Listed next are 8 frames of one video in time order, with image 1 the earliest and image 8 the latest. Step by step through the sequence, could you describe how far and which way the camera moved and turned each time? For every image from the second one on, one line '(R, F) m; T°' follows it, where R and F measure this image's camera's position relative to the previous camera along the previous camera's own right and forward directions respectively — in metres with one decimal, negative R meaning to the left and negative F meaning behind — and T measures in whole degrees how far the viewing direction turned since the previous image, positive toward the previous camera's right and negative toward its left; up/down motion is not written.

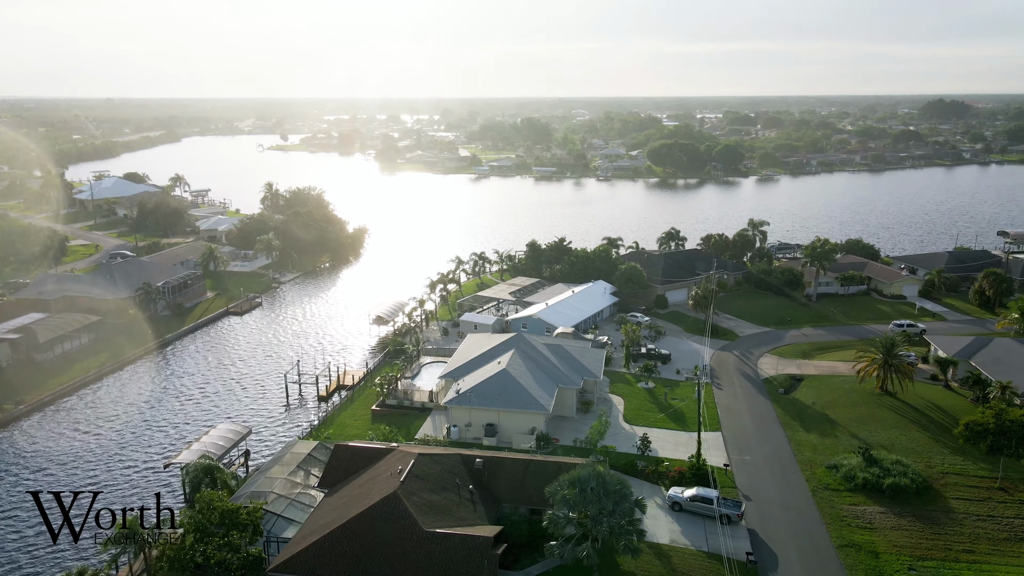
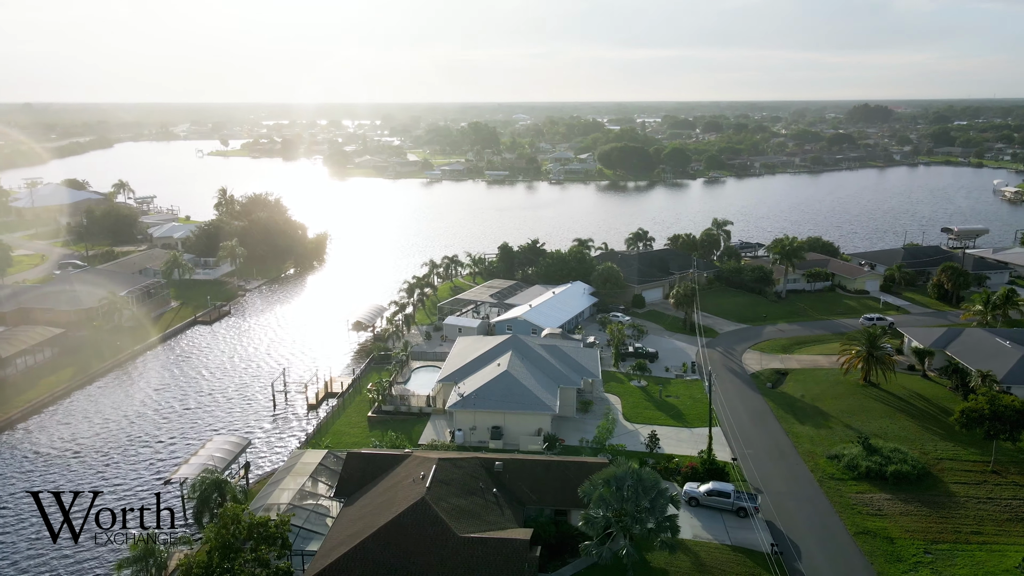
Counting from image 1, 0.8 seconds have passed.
(-2.5, +0.4) m; +4°
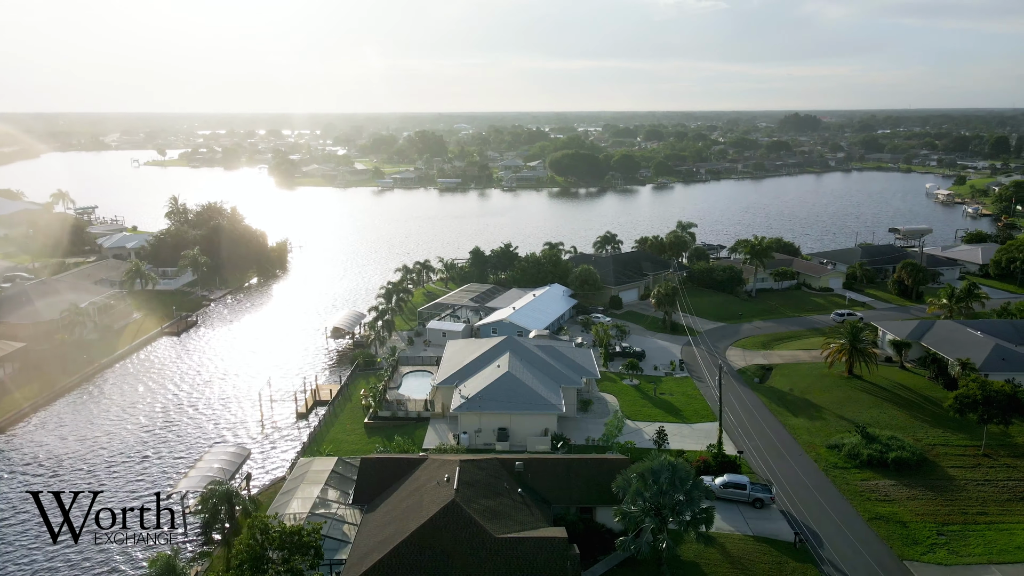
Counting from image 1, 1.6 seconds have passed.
(-2.5, +0.5) m; +4°
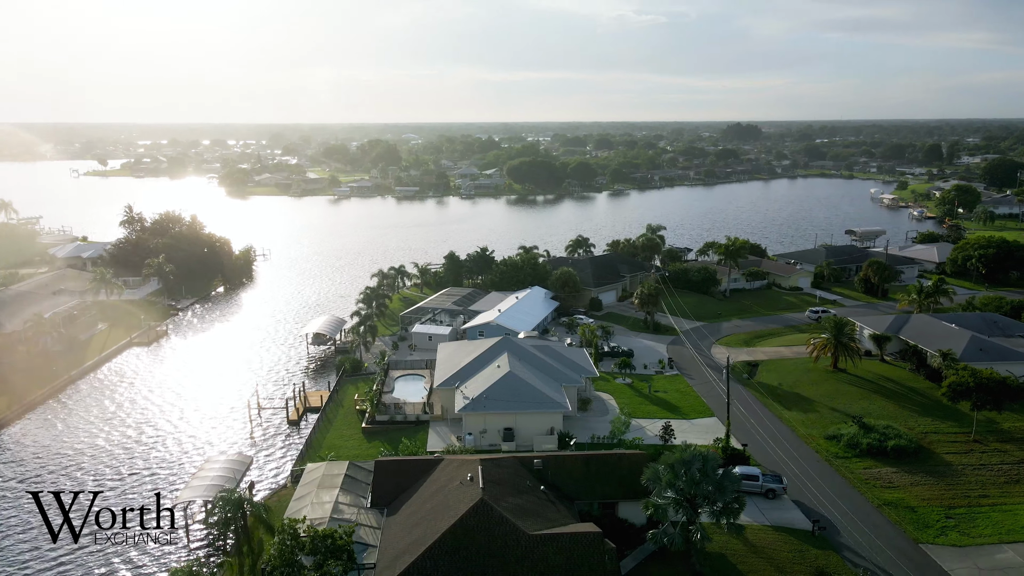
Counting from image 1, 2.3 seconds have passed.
(-2.2, +0.4) m; +4°
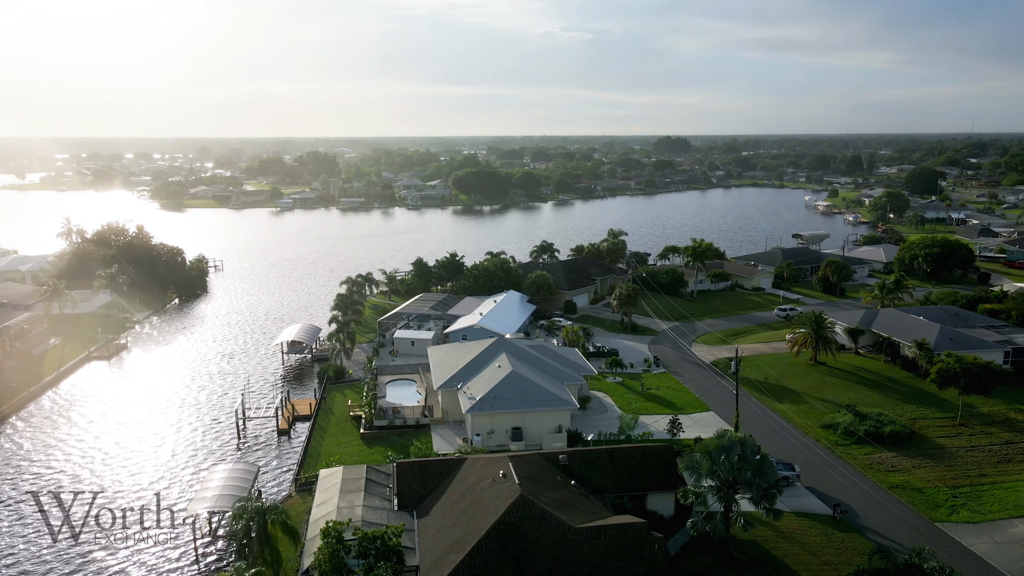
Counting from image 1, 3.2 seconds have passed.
(-2.8, +0.5) m; +5°
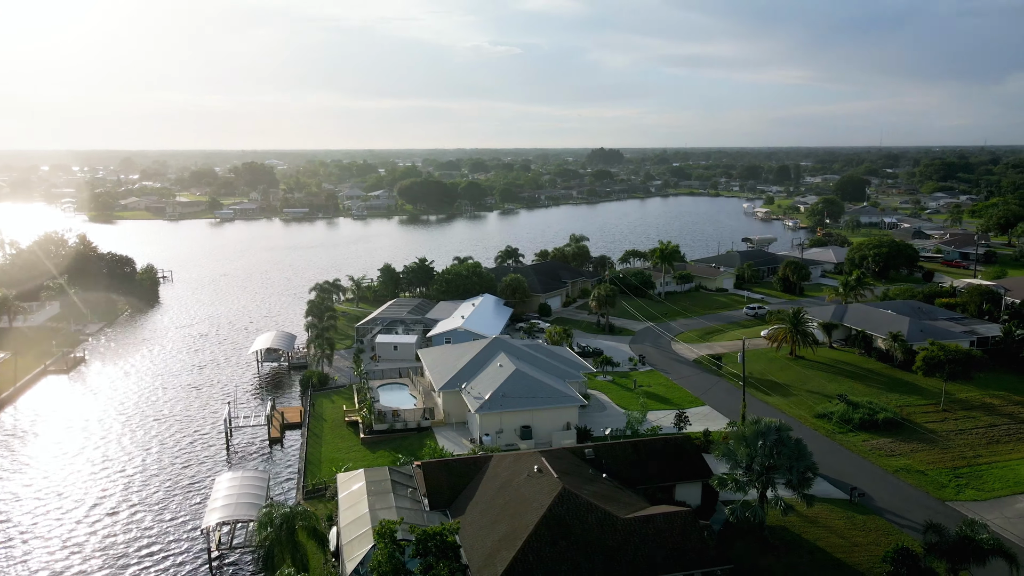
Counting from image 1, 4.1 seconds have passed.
(-2.8, +0.5) m; +5°
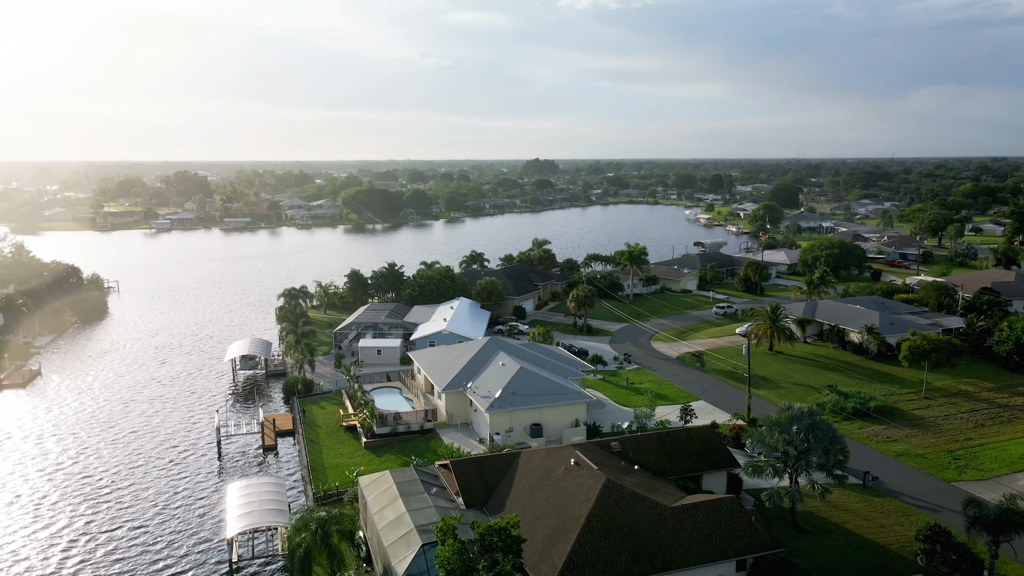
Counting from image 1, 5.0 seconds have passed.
(-2.8, +0.5) m; +5°
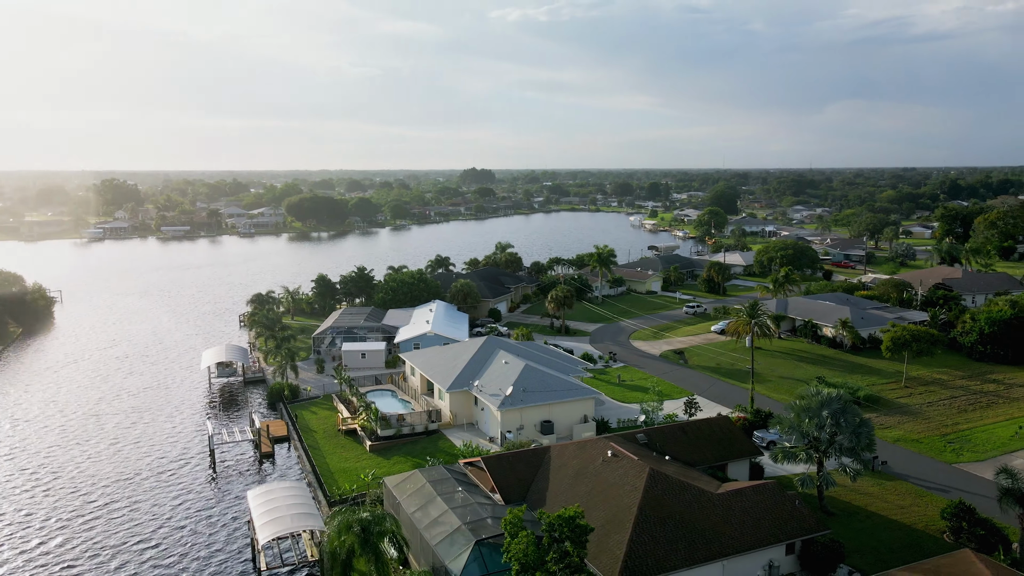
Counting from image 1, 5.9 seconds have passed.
(-2.8, +0.5) m; +5°
